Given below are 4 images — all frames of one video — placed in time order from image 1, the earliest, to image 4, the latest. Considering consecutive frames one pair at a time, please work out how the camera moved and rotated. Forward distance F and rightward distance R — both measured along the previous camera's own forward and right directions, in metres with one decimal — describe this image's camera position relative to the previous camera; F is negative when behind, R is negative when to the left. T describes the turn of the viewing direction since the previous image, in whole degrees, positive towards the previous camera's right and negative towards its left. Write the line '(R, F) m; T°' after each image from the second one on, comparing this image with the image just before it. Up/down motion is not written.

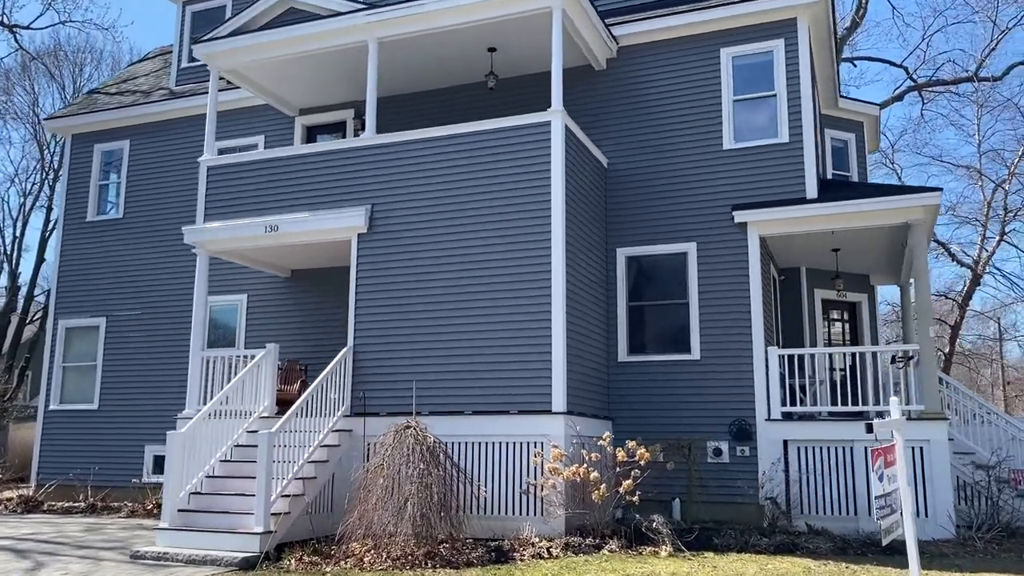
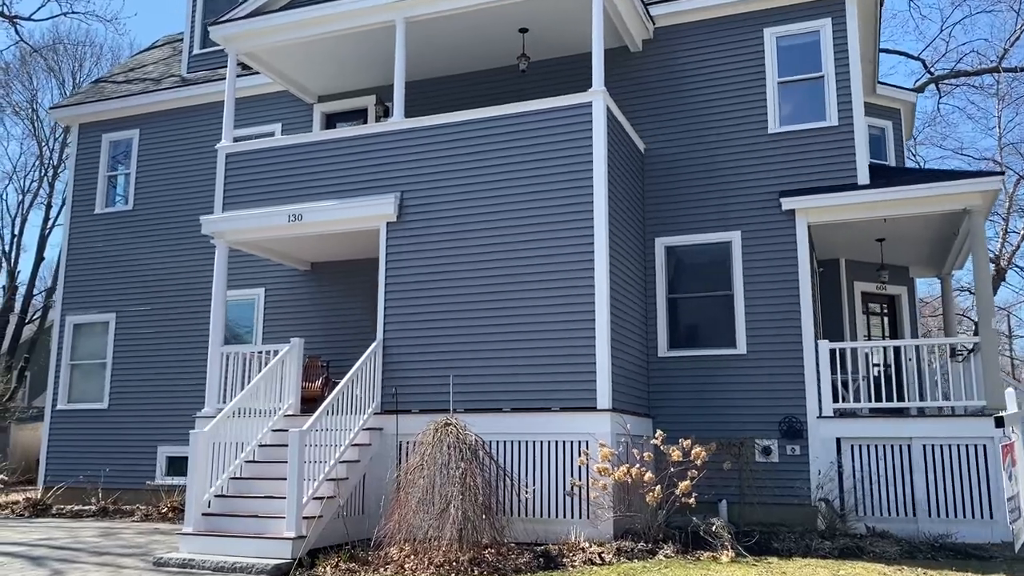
(-0.5, +0.6) m; 0°
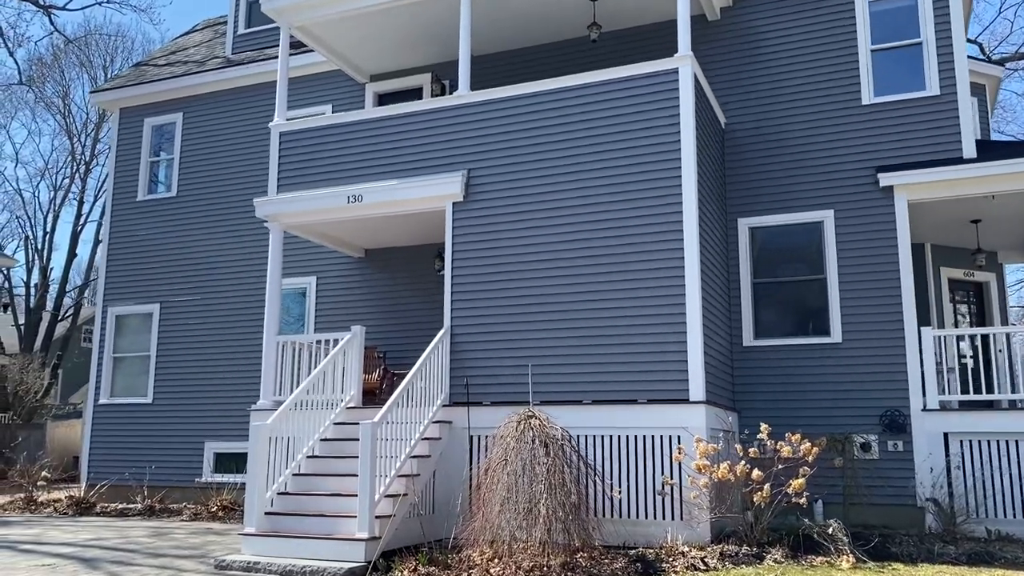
(-0.6, +0.7) m; -1°
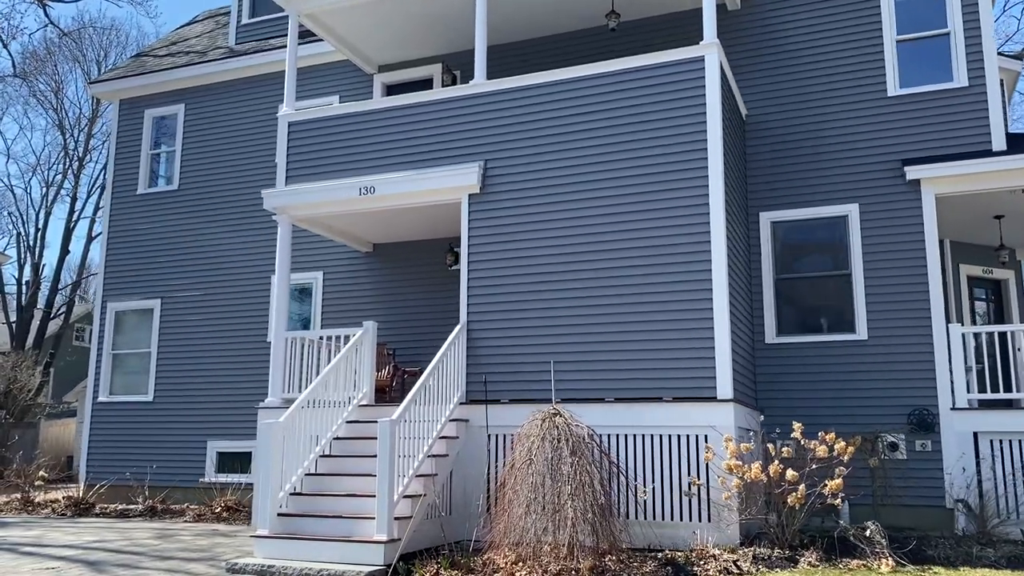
(-0.3, +0.3) m; +1°
